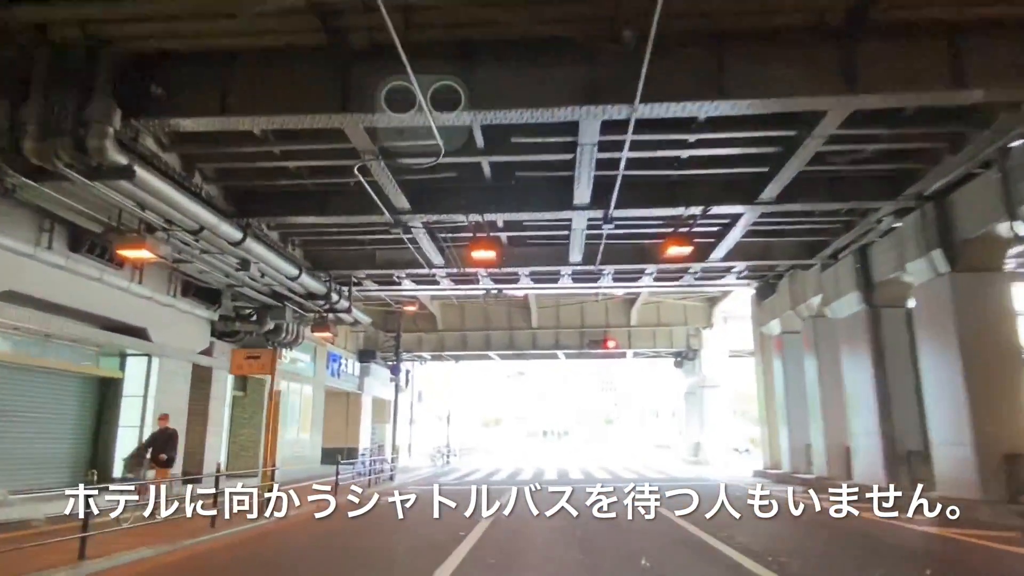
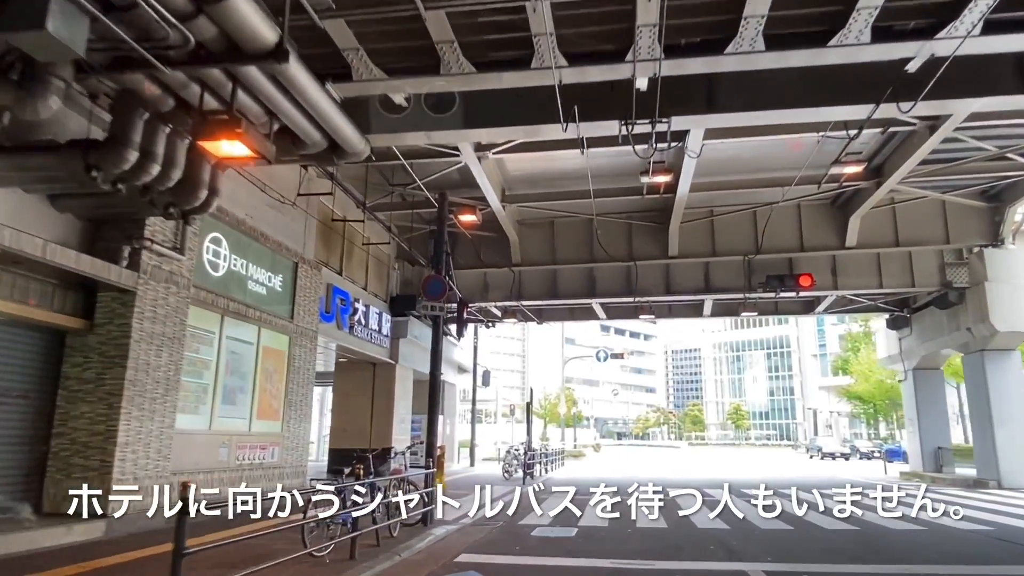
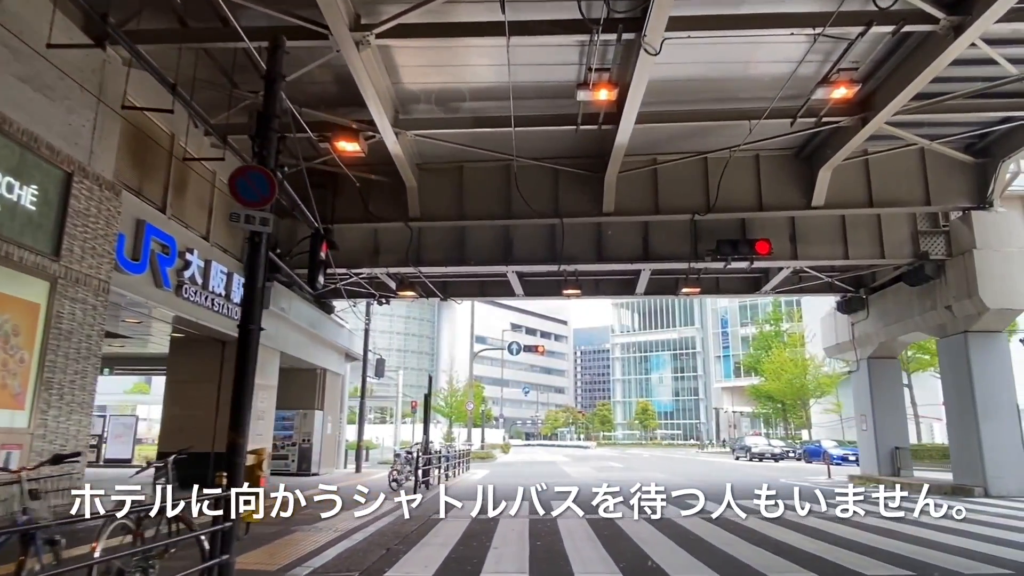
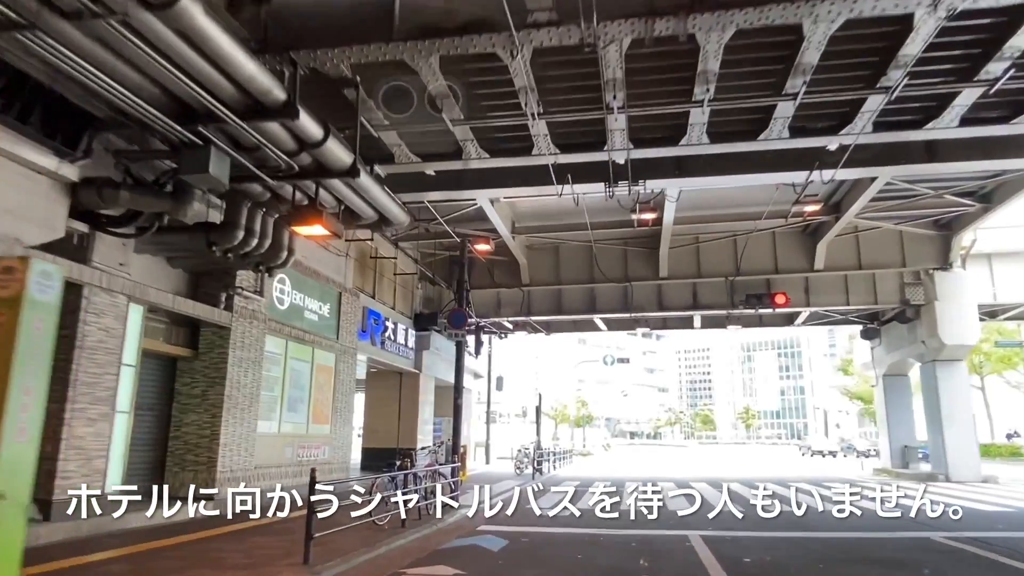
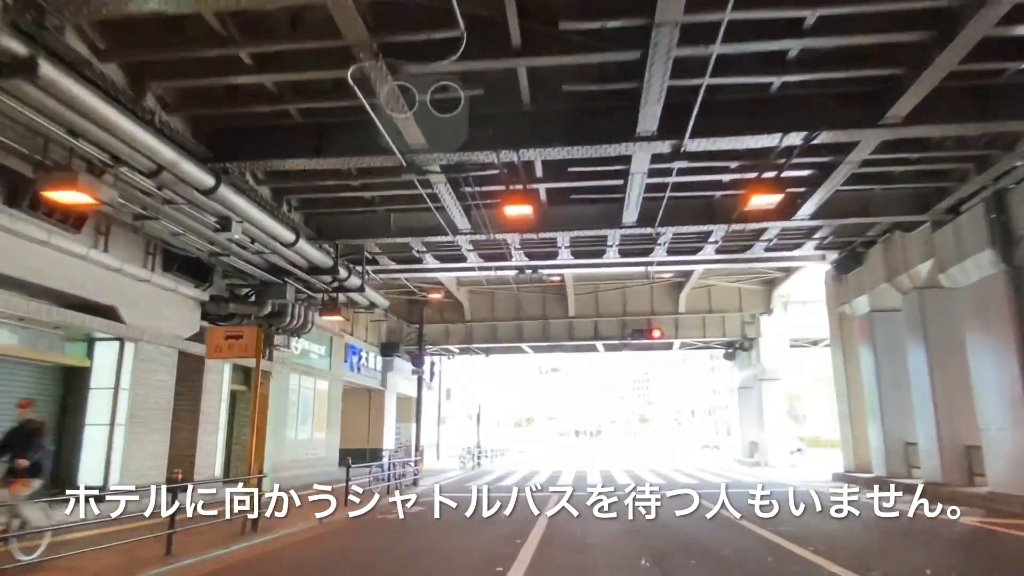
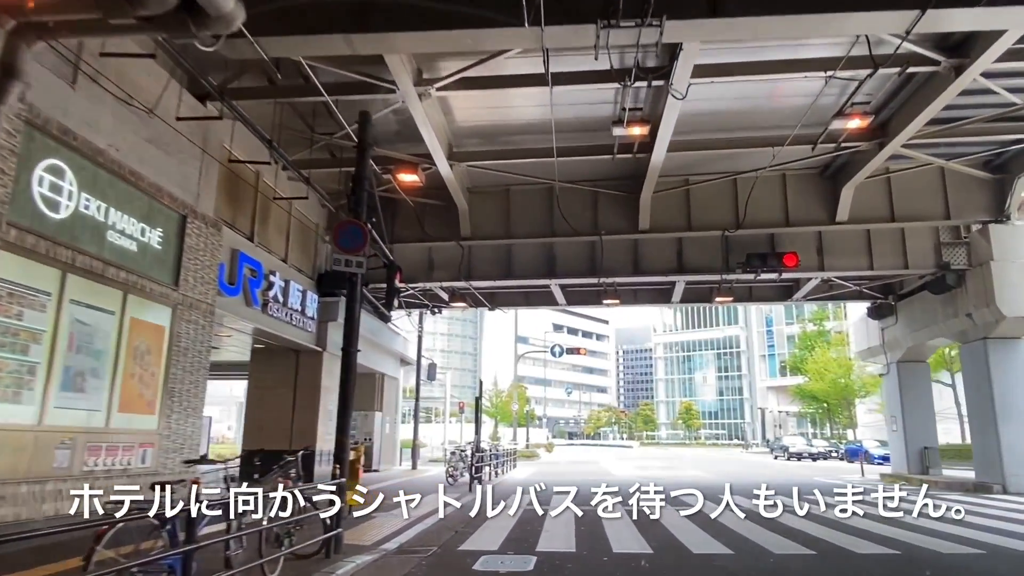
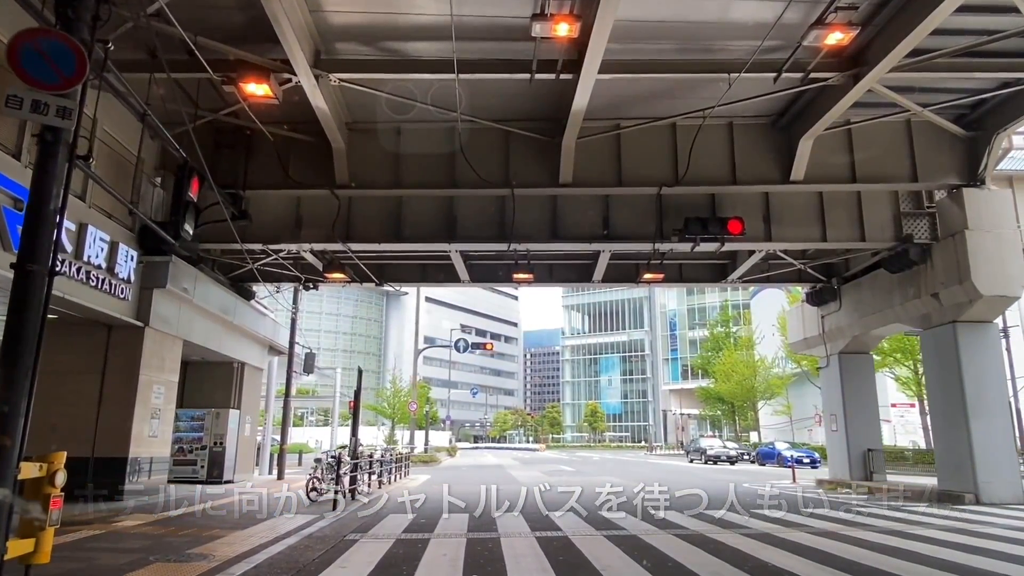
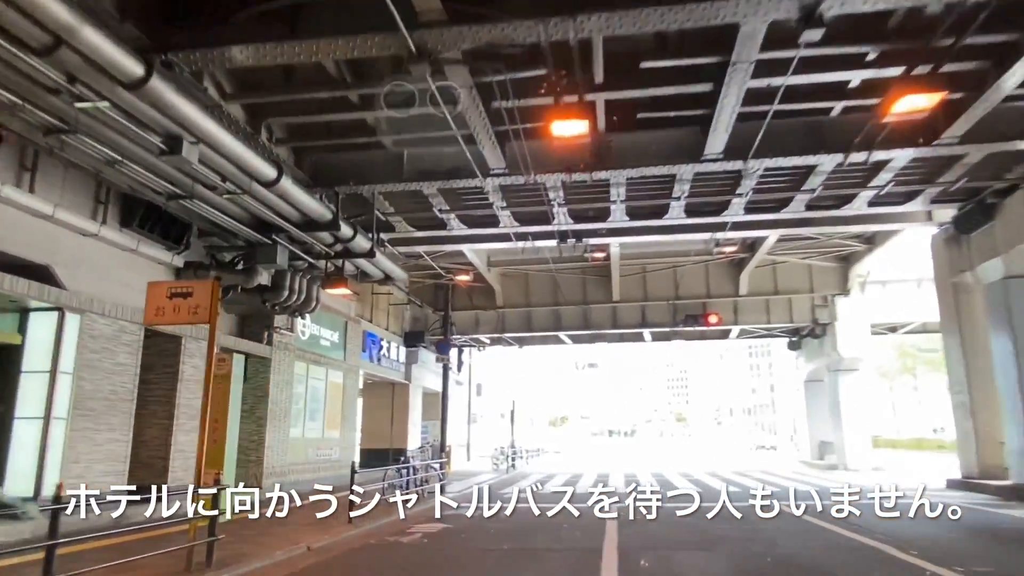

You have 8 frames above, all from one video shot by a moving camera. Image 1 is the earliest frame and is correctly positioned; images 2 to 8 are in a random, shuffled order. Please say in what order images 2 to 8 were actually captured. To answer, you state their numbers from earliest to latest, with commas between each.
5, 8, 4, 2, 6, 3, 7
